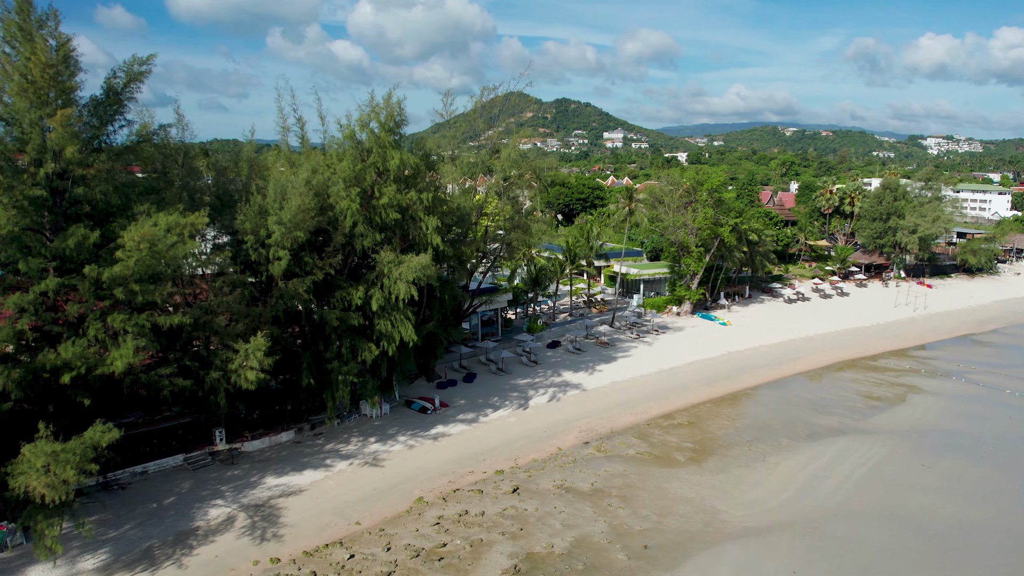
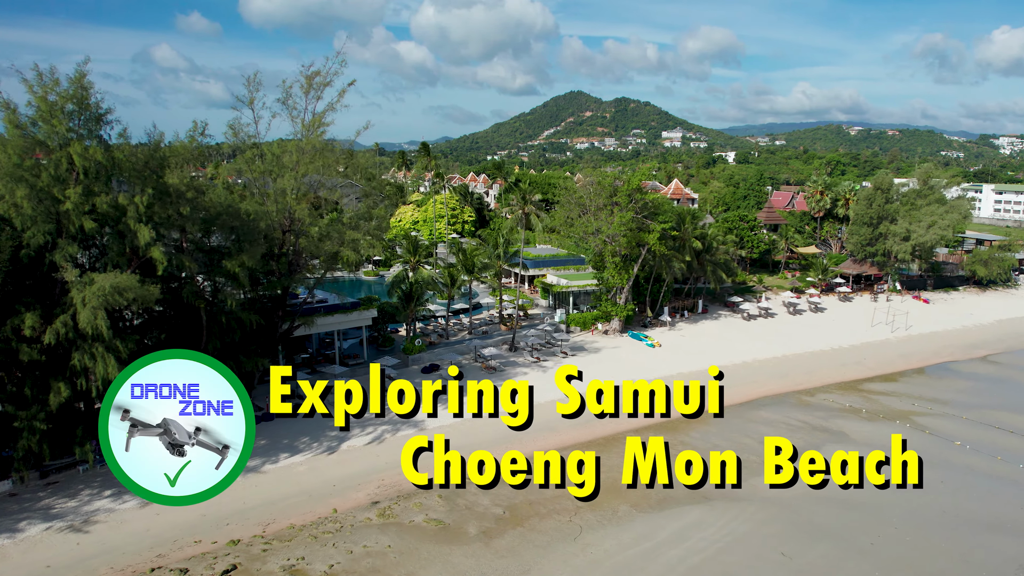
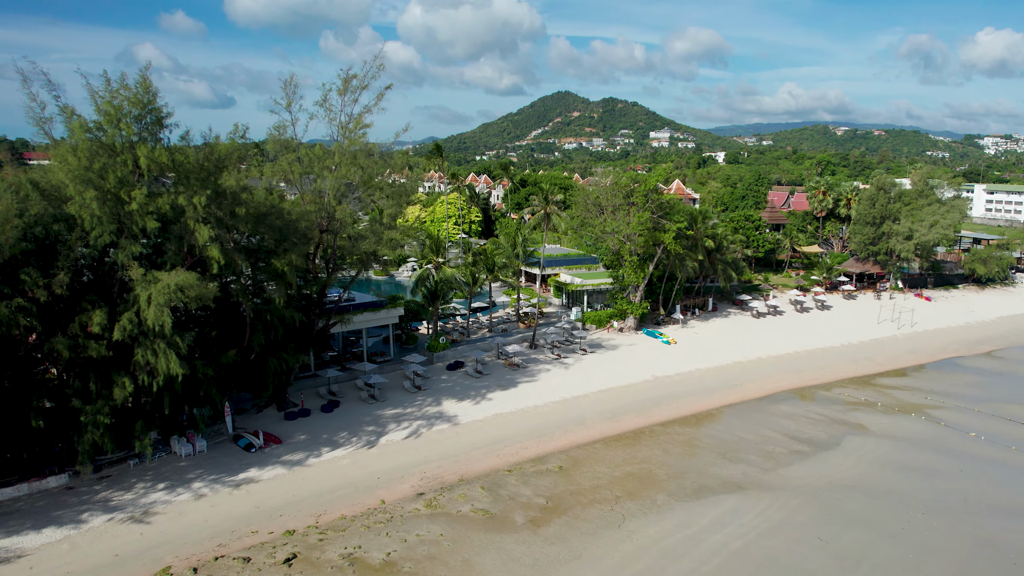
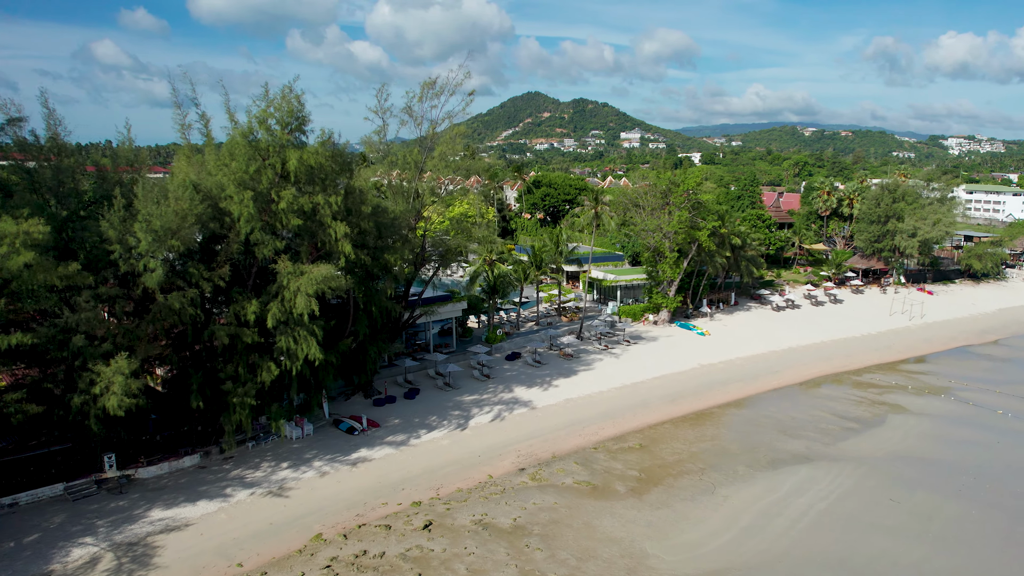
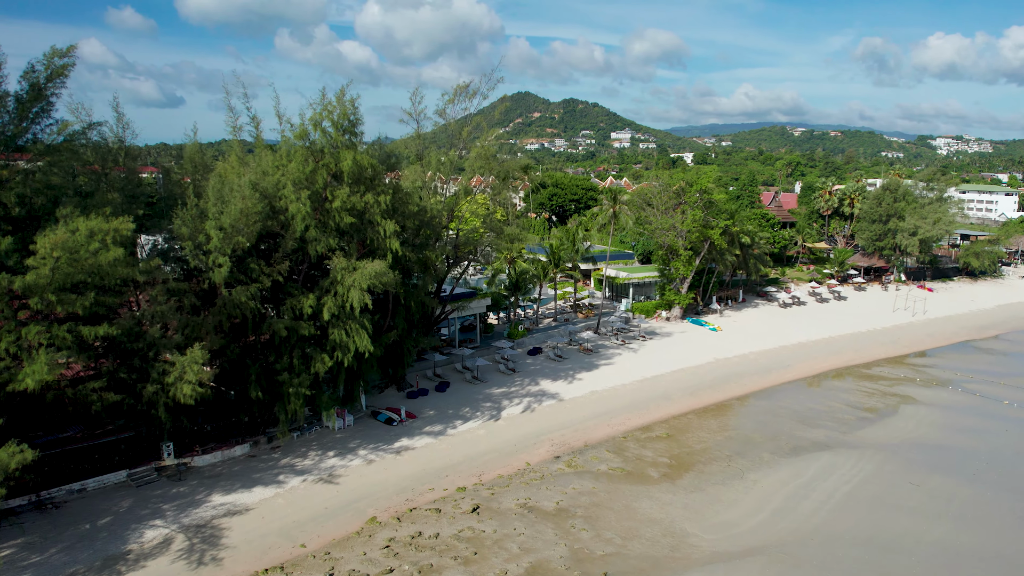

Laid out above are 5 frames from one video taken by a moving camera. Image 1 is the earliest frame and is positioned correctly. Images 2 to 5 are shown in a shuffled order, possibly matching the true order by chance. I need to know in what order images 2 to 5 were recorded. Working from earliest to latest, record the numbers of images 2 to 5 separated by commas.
5, 4, 3, 2
